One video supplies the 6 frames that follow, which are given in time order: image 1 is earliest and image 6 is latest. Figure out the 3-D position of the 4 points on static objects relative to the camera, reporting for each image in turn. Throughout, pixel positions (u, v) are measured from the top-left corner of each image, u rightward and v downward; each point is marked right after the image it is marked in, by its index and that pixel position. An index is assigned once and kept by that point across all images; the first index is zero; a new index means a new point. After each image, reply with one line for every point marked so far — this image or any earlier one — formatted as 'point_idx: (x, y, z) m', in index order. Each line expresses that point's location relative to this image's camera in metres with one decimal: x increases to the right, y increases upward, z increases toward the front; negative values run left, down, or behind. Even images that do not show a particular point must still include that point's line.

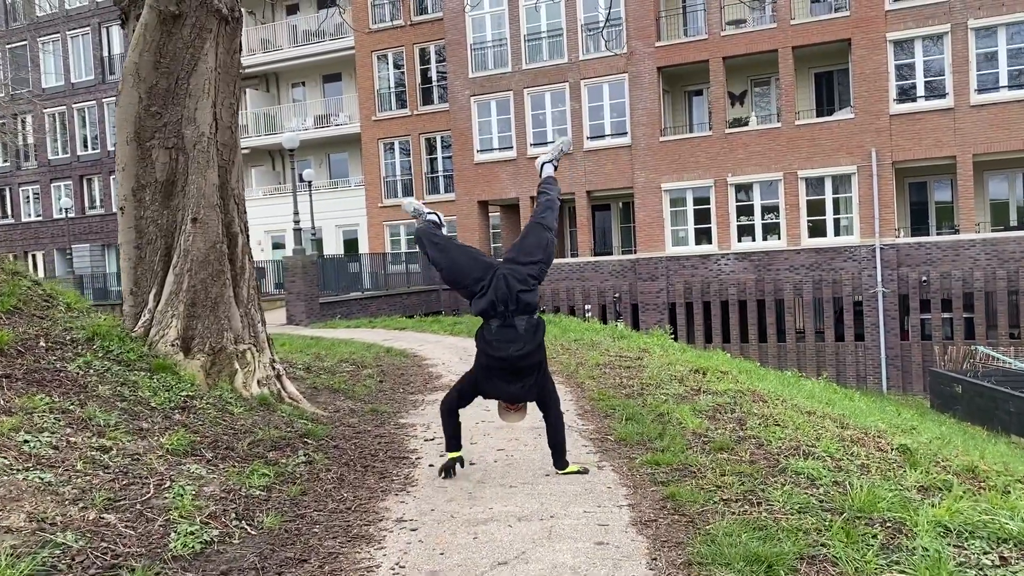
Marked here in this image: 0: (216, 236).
0: (-2.4, +0.4, +7.2) m
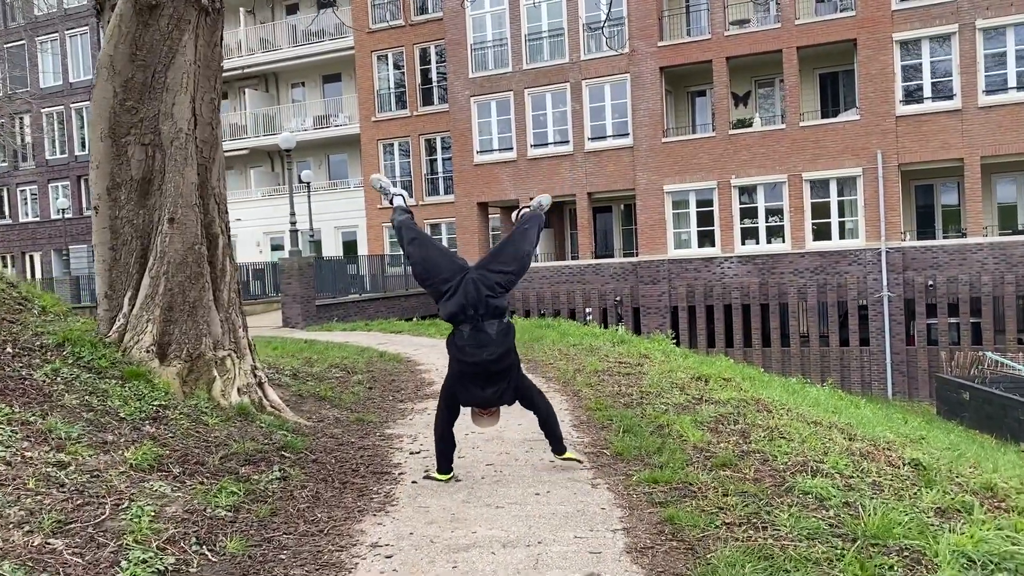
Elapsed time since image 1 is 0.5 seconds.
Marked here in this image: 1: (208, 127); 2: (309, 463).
0: (-2.5, +0.4, +6.9) m
1: (-2.5, +1.3, +7.1) m
2: (-1.3, -1.1, +5.5) m
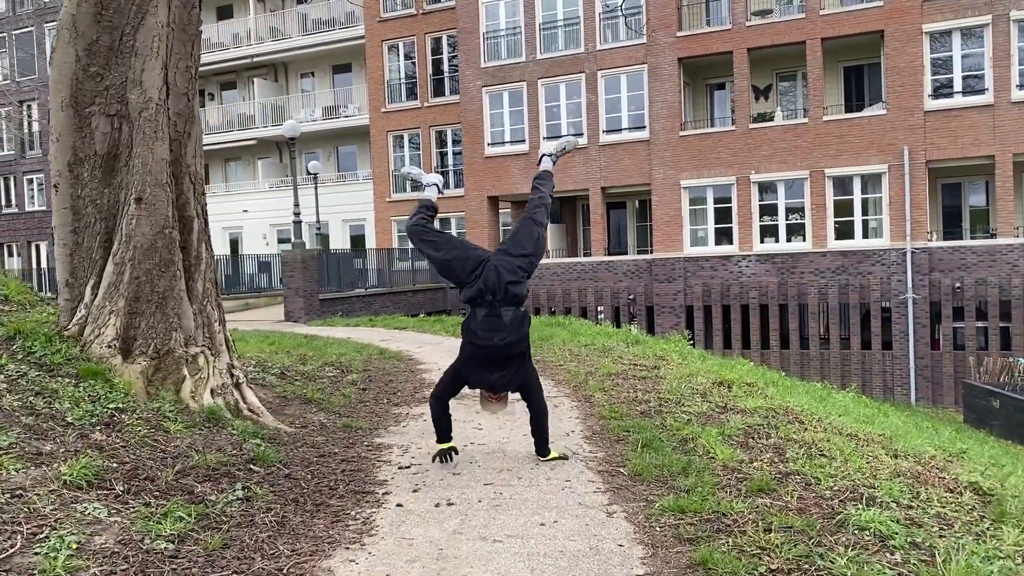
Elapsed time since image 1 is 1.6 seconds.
0: (-2.5, +0.5, +6.1) m
1: (-2.4, +1.4, +6.4) m
2: (-1.3, -1.1, +4.8) m
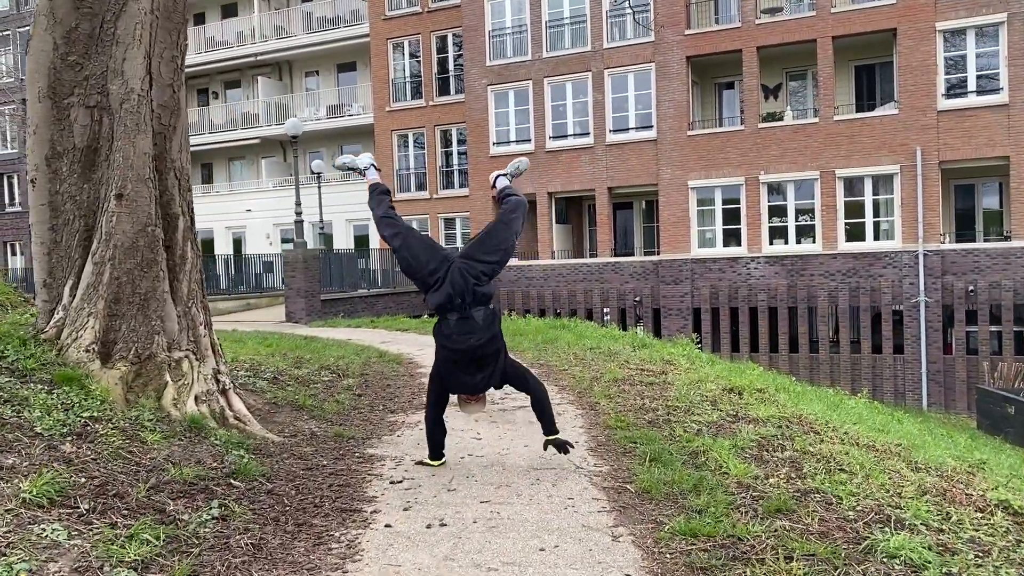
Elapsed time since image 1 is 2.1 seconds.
0: (-2.4, +0.5, +5.8) m
1: (-2.4, +1.4, +6.1) m
2: (-1.3, -1.1, +4.5) m
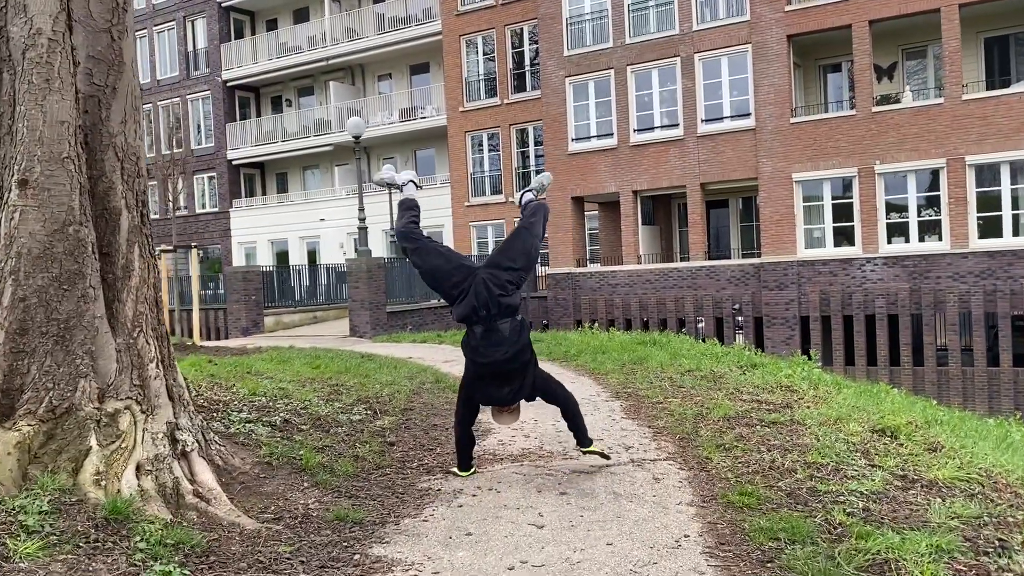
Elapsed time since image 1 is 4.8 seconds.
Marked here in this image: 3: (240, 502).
0: (-2.1, +0.4, +4.1) m
1: (-2.1, +1.3, +4.4) m
2: (-1.1, -1.2, +2.6) m
3: (-1.4, -1.1, +4.5) m
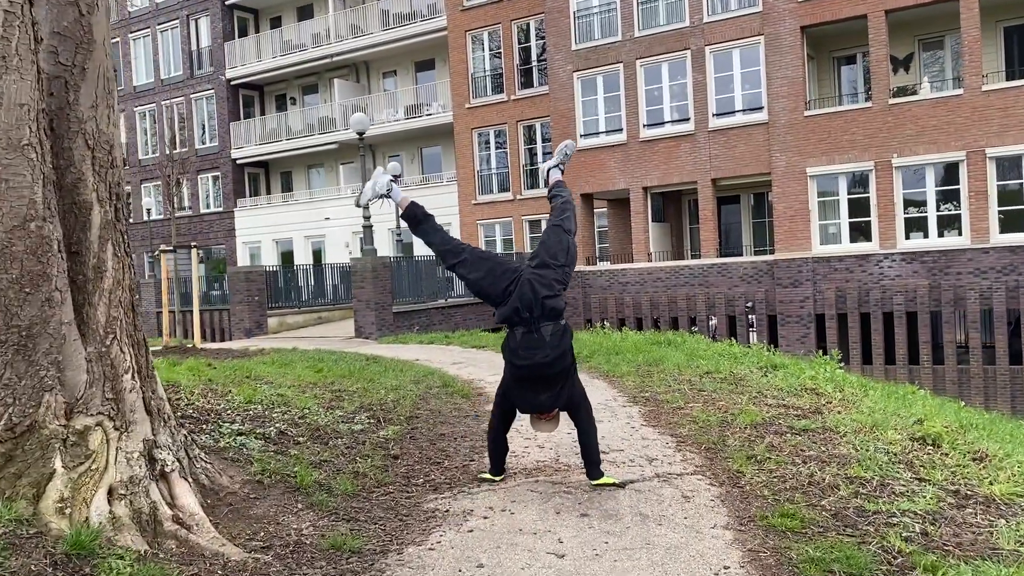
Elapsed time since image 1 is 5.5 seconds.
0: (-2.1, +0.3, +3.7) m
1: (-2.0, +1.3, +3.9) m
2: (-1.0, -1.2, +2.2) m
3: (-1.3, -1.1, +4.1) m
